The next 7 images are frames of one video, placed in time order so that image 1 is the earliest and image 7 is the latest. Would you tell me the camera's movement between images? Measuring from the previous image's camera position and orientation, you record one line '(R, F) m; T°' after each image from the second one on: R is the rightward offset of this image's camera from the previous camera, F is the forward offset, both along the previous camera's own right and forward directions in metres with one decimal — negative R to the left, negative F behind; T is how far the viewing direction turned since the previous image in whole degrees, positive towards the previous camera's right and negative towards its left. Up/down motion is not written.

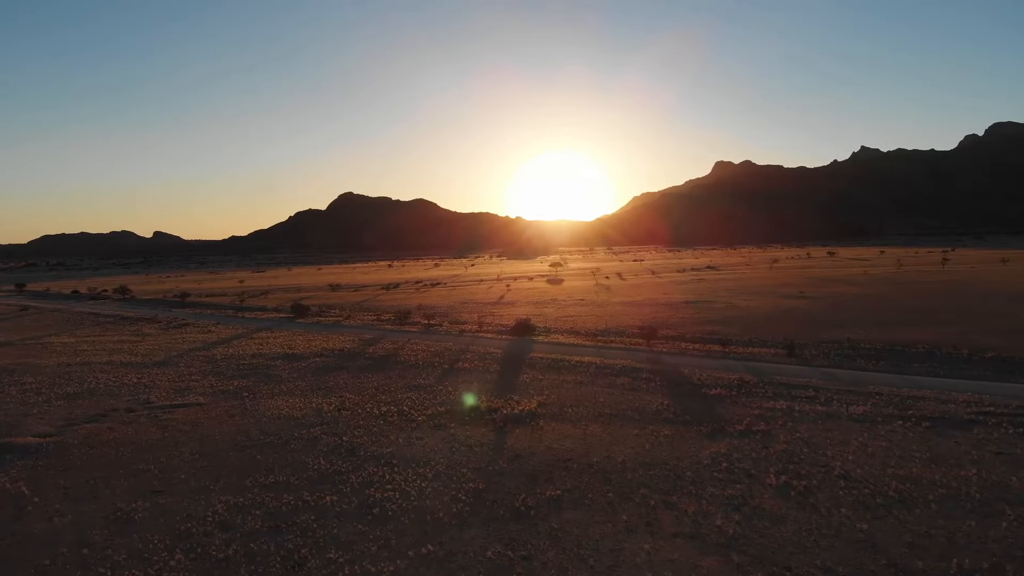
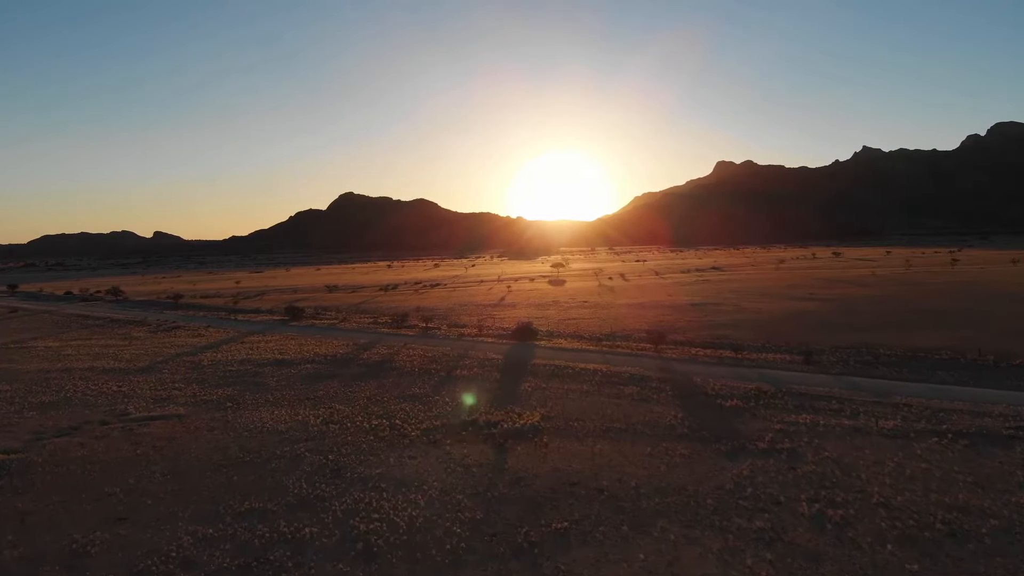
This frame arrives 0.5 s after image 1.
(0.0, +1.5) m; 0°
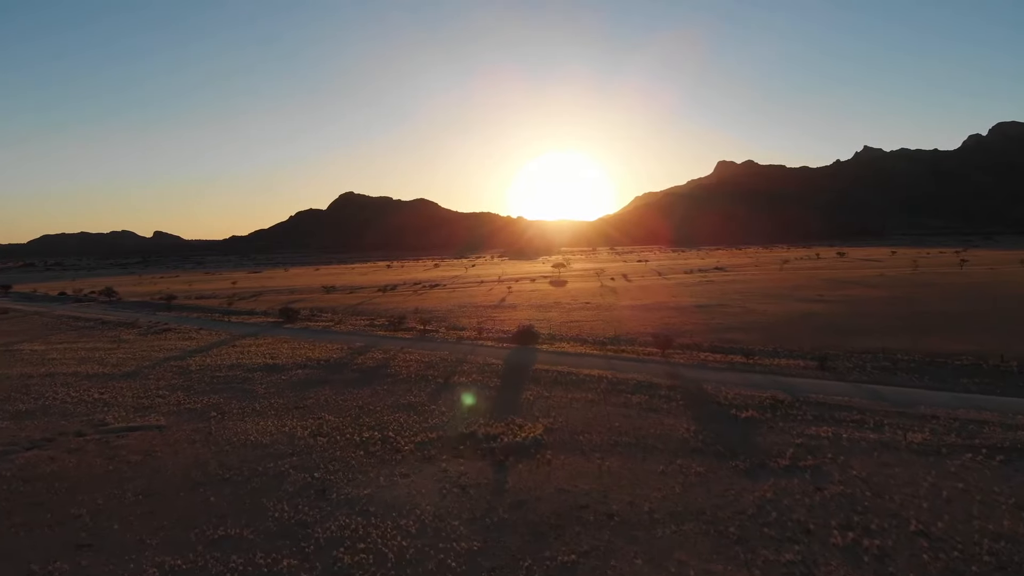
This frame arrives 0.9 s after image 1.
(0.0, +1.2) m; 0°
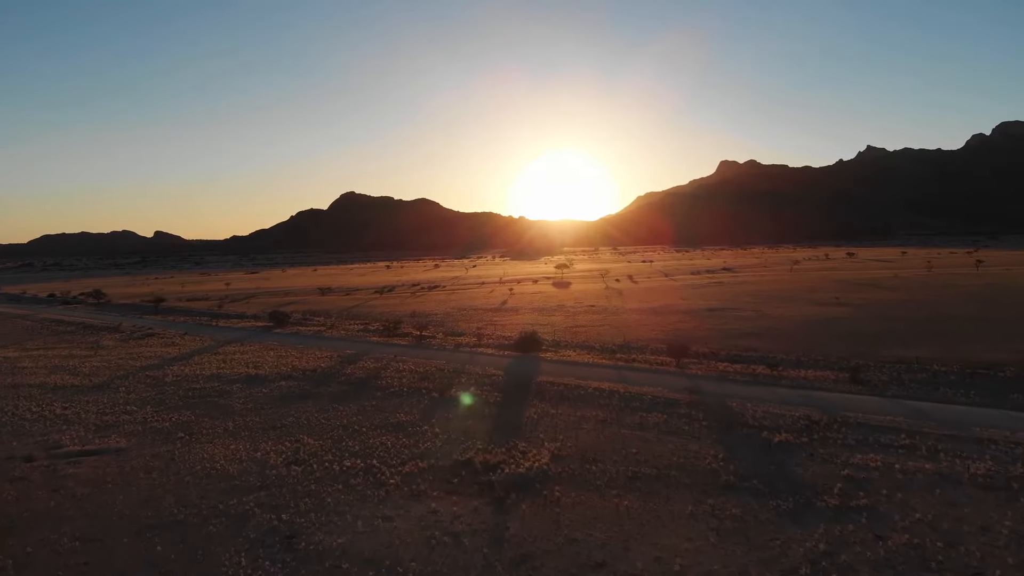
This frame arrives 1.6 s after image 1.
(0.0, +2.2) m; 0°
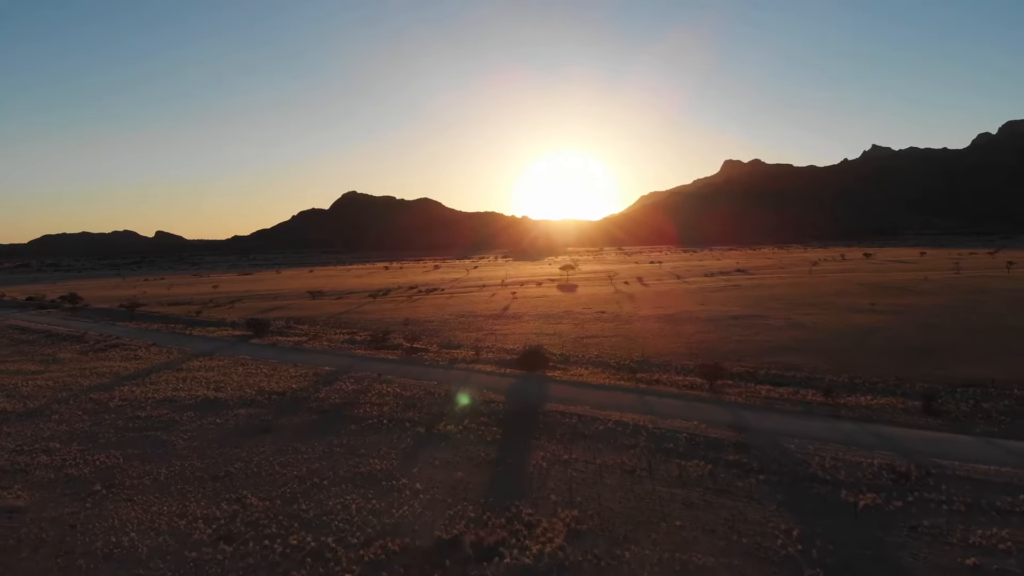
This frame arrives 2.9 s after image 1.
(0.0, +3.9) m; 0°
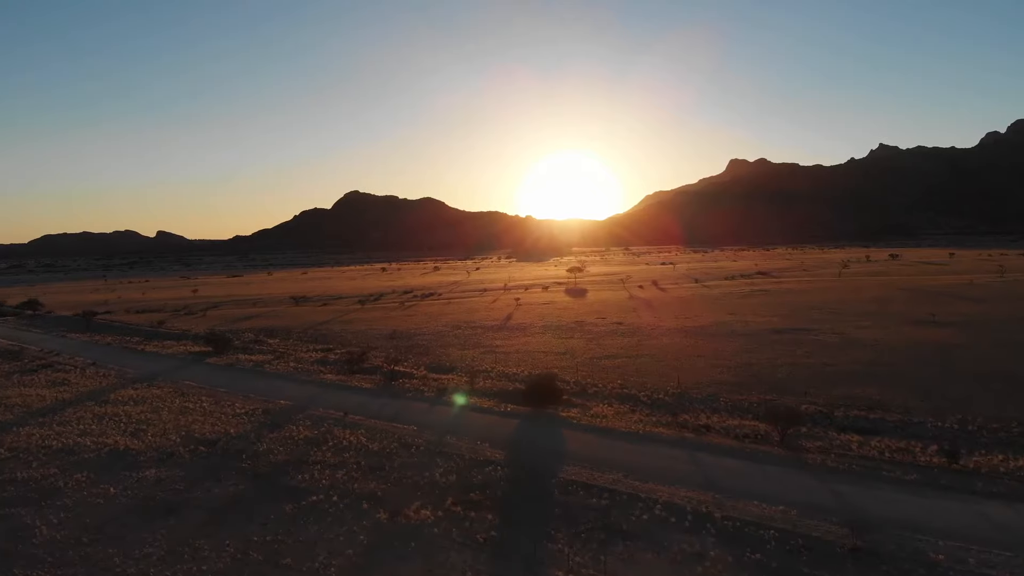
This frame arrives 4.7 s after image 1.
(0.0, +5.4) m; 0°
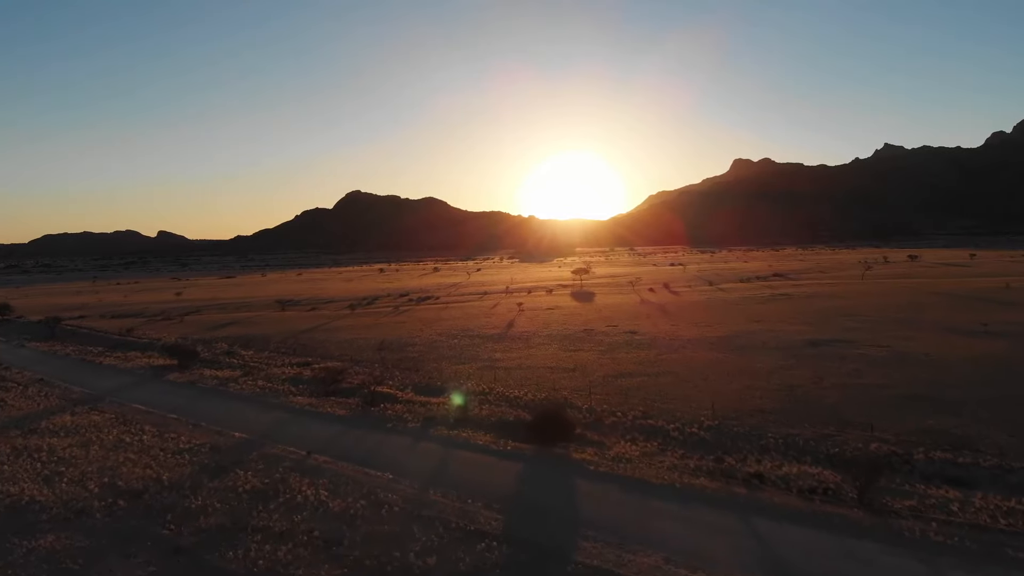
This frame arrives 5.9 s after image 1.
(0.0, +3.5) m; 0°
